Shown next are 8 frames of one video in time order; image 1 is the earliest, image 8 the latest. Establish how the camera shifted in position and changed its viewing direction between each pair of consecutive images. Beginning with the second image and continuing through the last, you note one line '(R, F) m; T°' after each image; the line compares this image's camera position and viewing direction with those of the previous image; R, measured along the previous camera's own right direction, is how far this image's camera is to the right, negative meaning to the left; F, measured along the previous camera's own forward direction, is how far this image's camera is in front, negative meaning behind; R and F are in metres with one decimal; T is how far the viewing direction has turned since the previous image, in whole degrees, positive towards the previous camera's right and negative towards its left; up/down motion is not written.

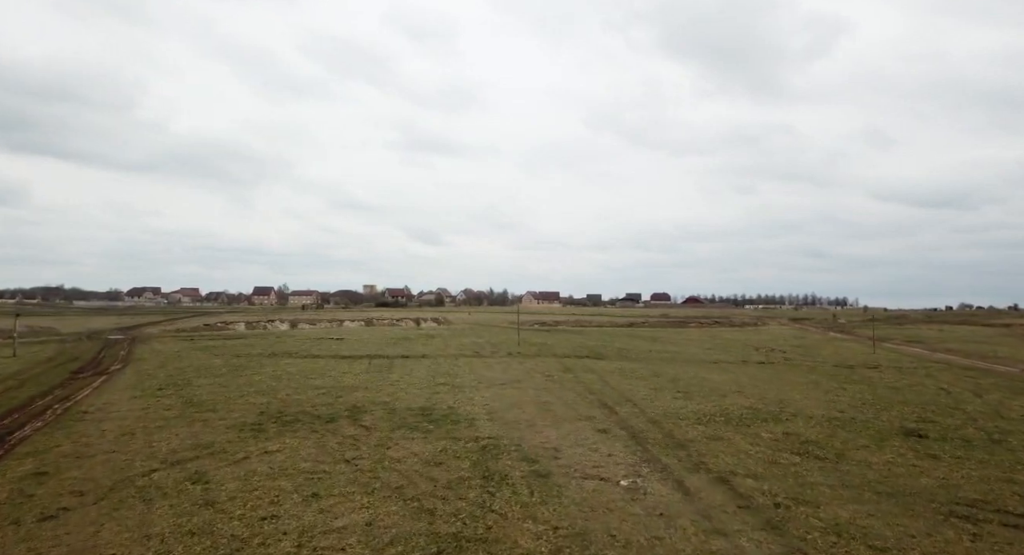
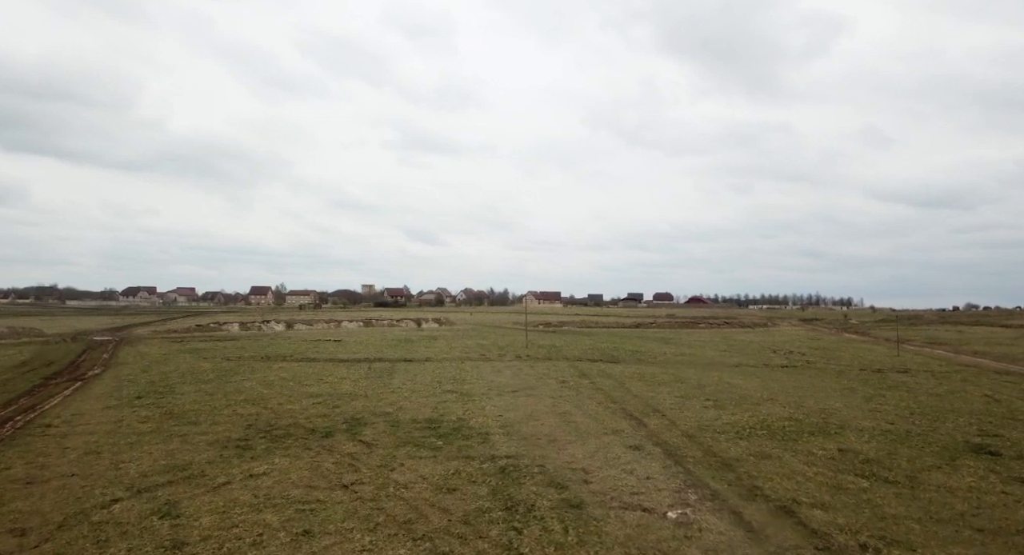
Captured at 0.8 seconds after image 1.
(-0.6, +2.0) m; 0°
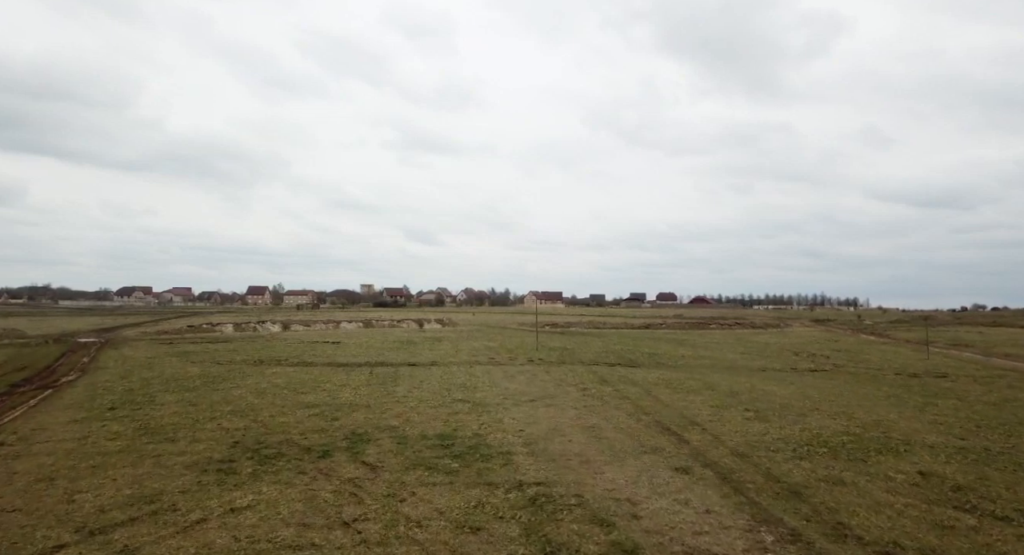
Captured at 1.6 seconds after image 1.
(-0.7, +2.1) m; 0°
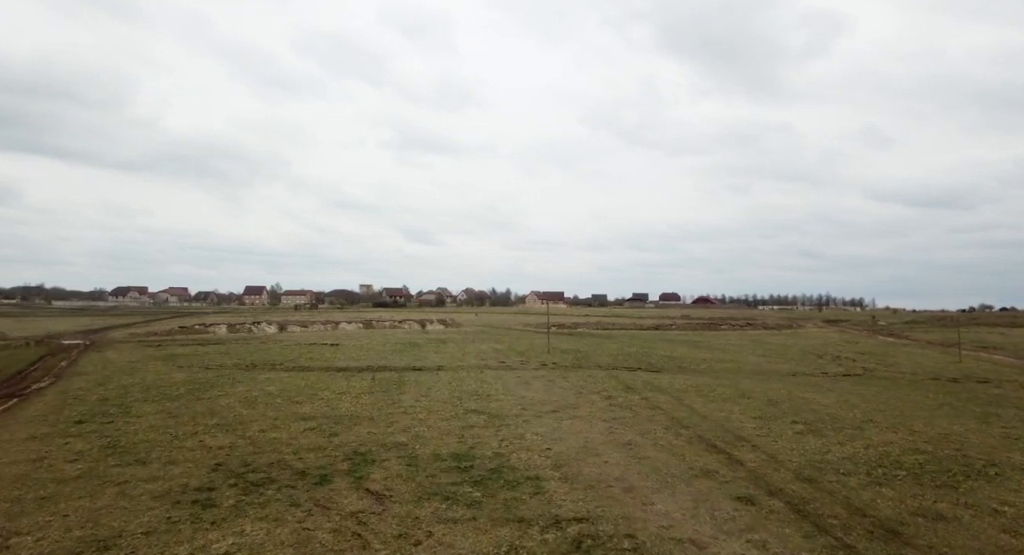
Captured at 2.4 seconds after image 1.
(-0.7, +2.0) m; 0°
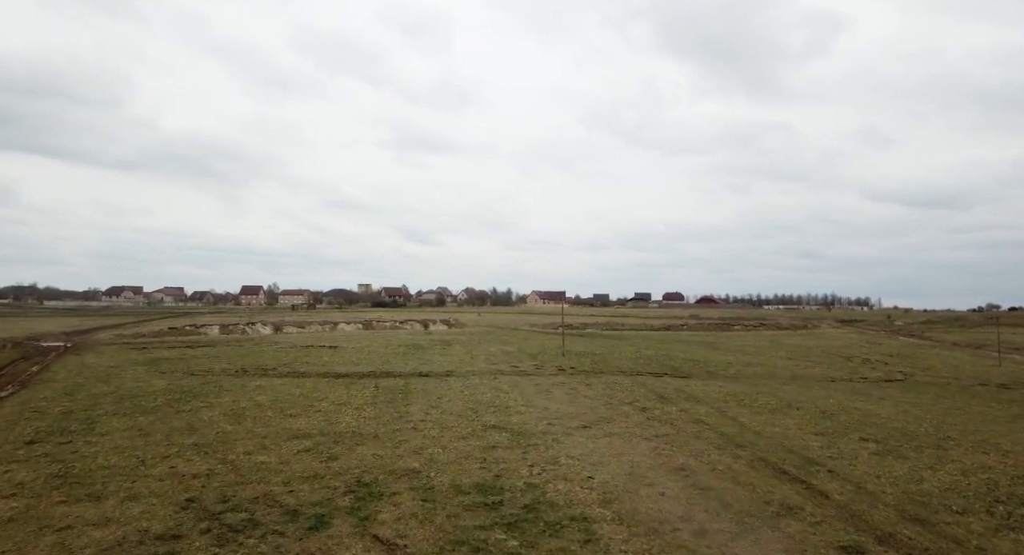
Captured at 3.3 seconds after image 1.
(-0.8, +2.3) m; 0°
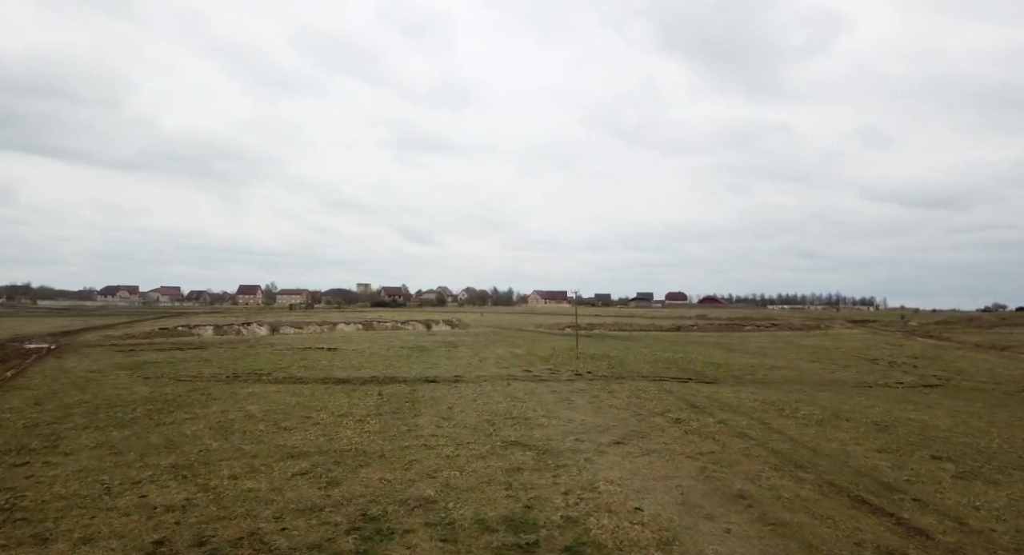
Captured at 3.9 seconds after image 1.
(-0.7, +1.8) m; 0°
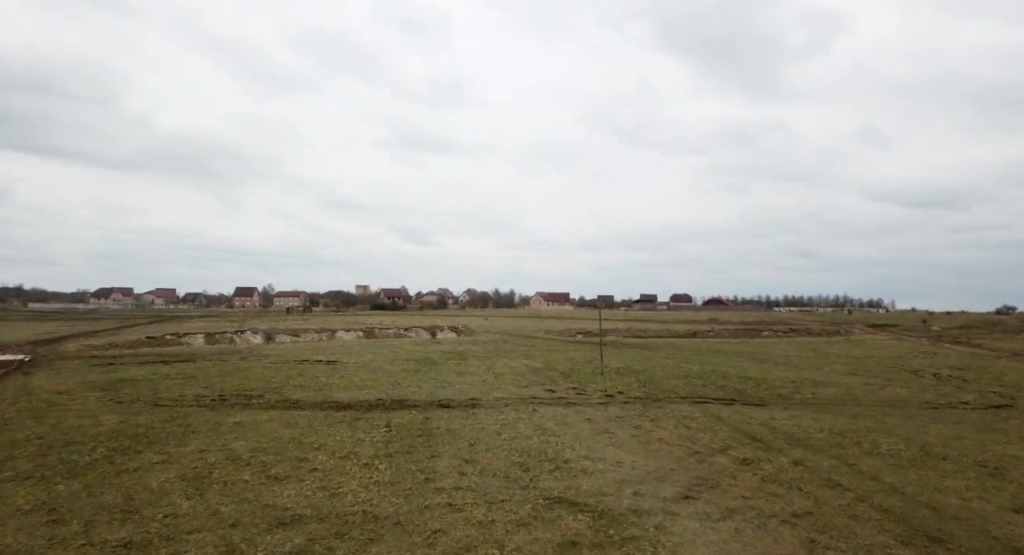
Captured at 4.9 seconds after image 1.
(-1.0, +2.6) m; 0°
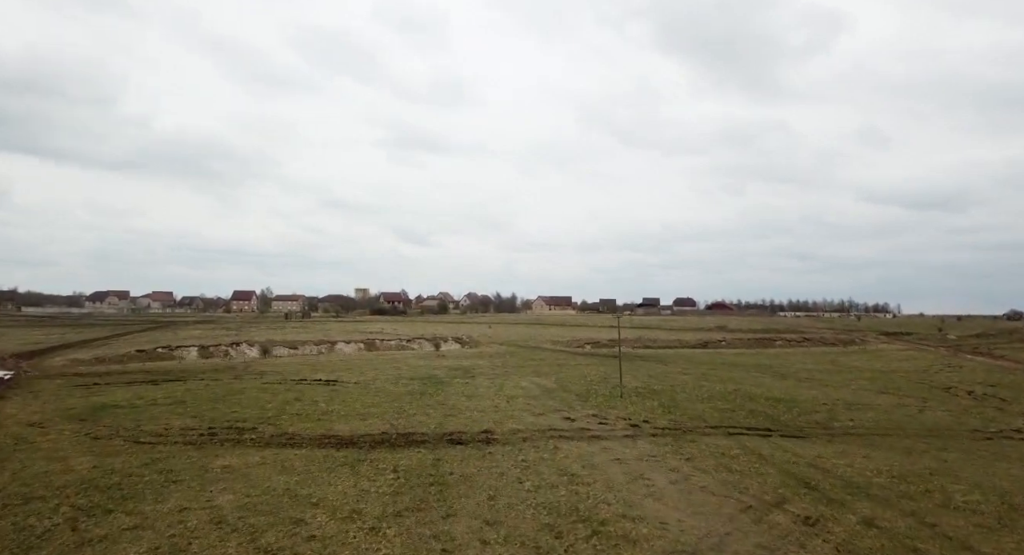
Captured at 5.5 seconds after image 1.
(-0.7, +1.8) m; 0°
